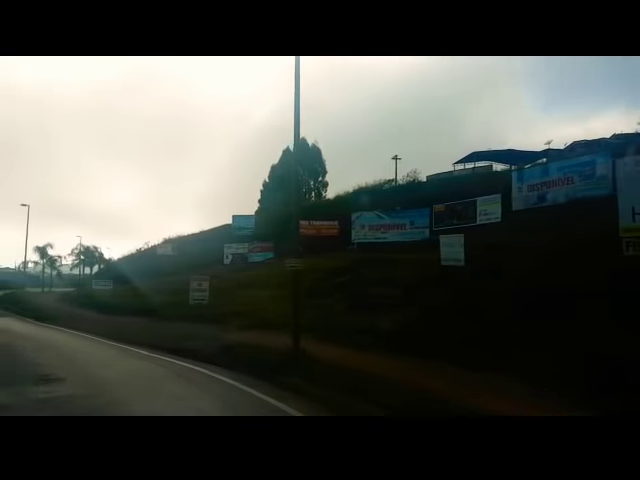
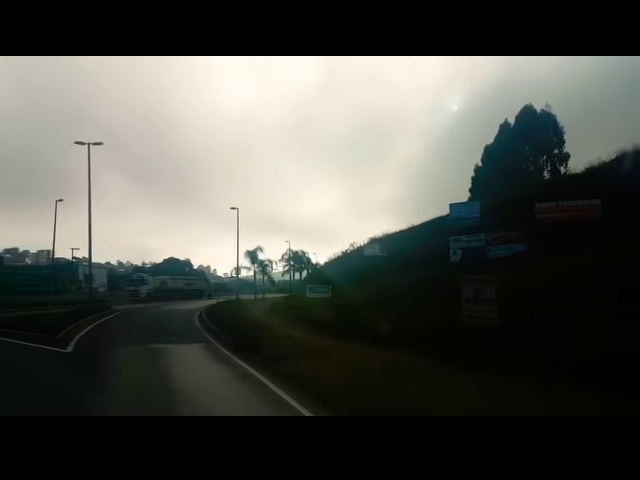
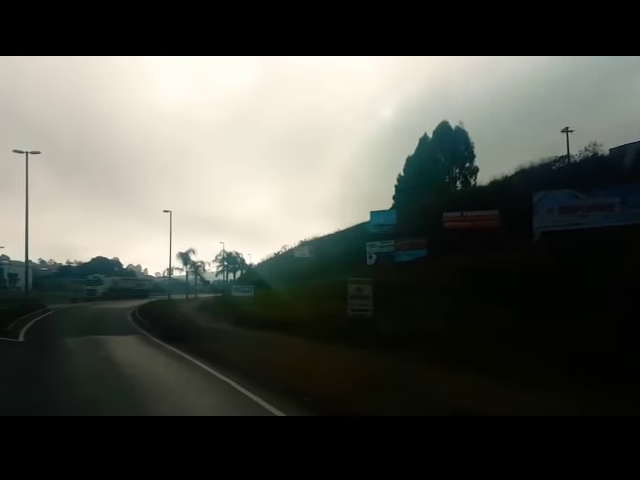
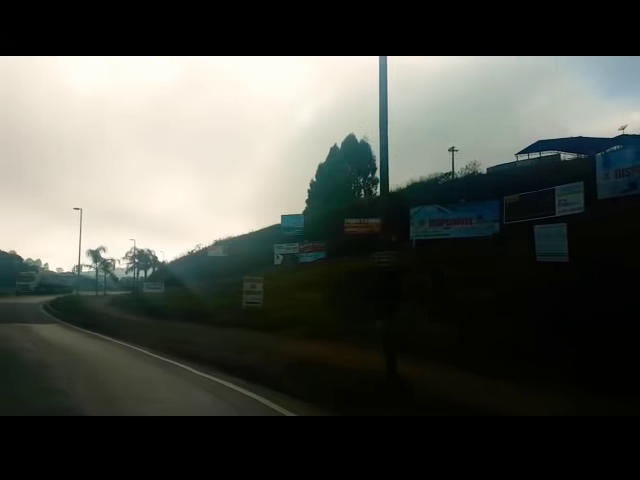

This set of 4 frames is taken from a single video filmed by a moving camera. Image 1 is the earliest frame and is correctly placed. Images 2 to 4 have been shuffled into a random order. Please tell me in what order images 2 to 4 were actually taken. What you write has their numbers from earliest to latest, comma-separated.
4, 3, 2
